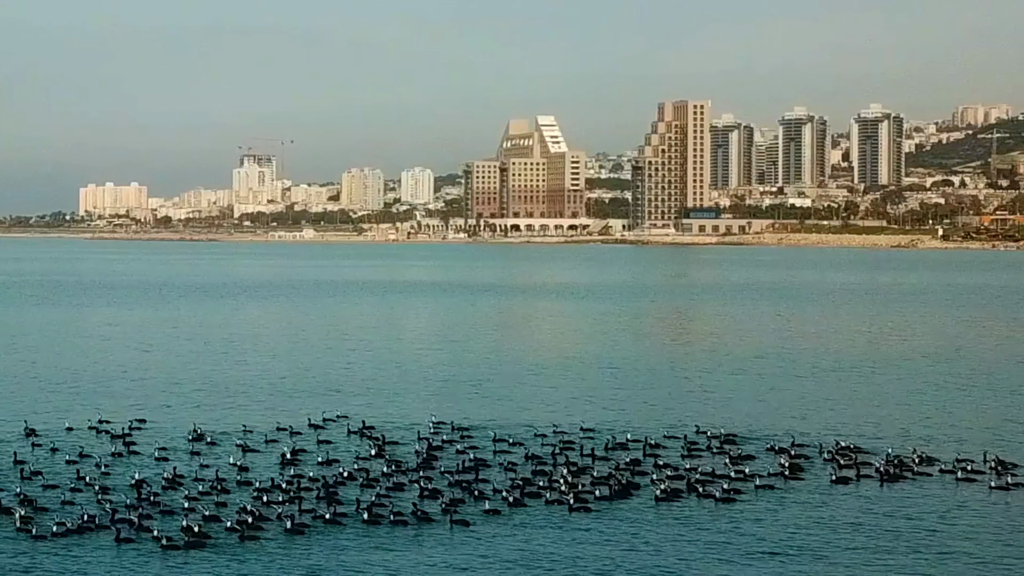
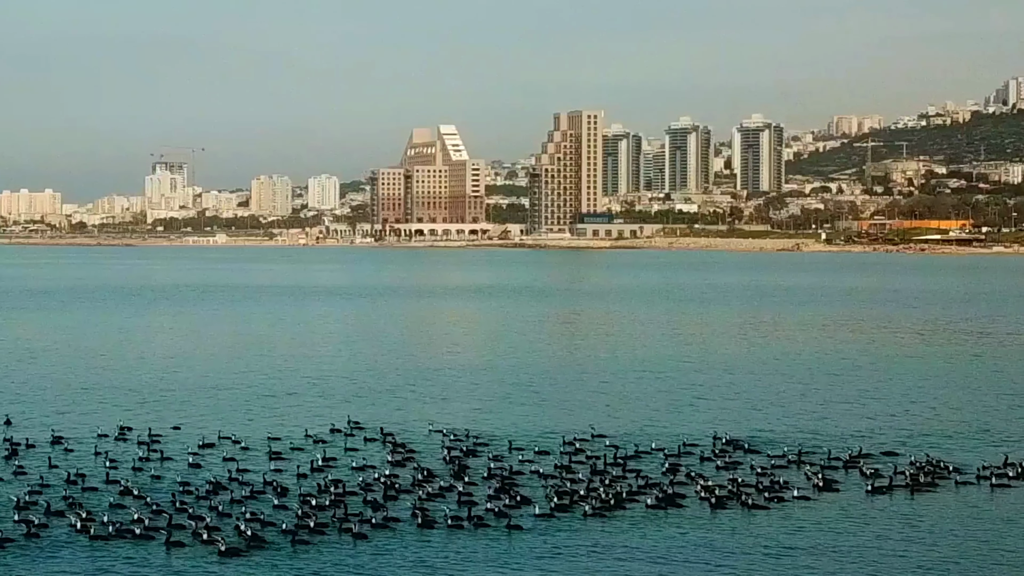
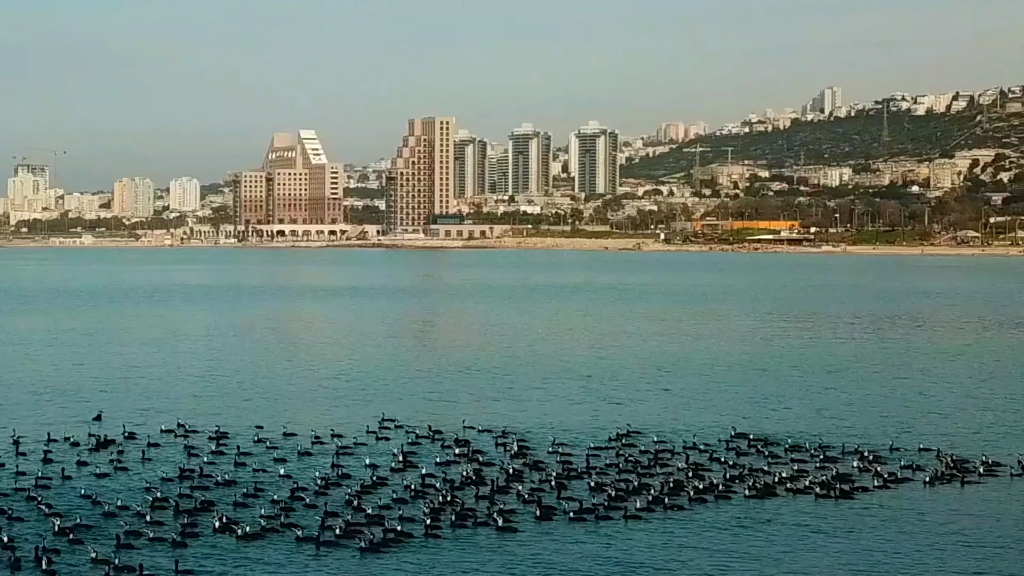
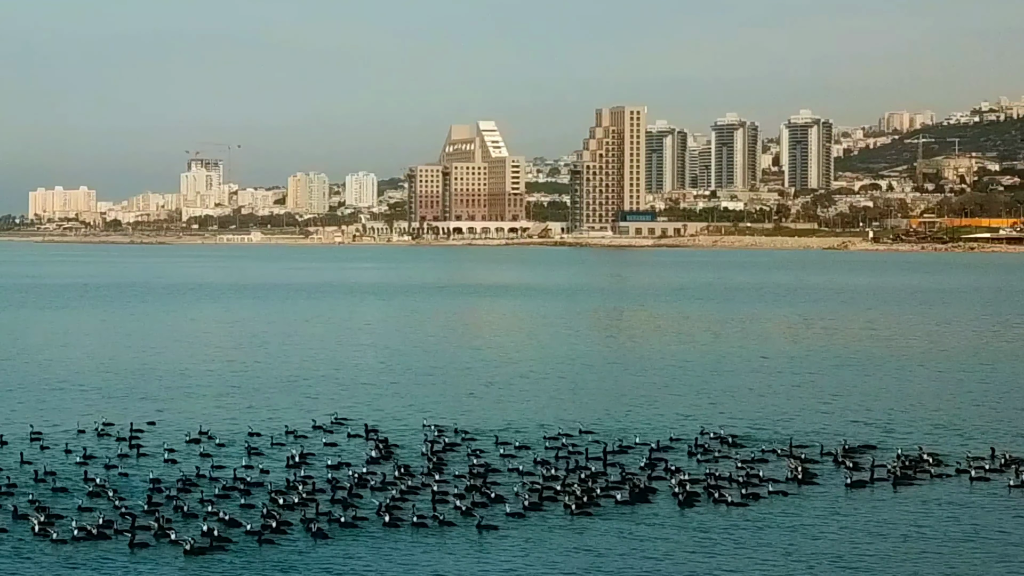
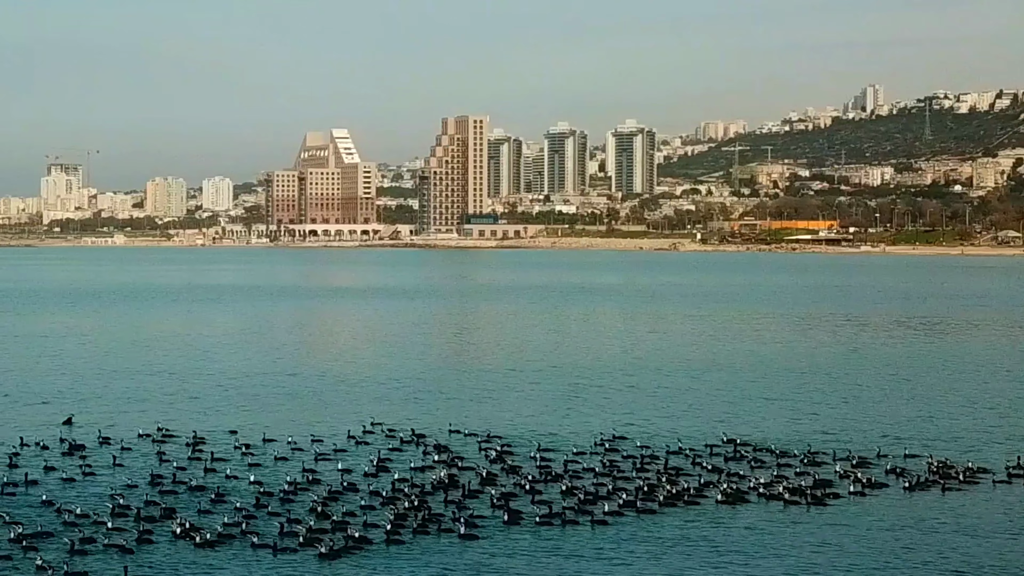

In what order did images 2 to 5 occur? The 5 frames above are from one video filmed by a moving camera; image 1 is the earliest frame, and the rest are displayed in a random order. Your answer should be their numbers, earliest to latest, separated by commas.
4, 2, 5, 3
